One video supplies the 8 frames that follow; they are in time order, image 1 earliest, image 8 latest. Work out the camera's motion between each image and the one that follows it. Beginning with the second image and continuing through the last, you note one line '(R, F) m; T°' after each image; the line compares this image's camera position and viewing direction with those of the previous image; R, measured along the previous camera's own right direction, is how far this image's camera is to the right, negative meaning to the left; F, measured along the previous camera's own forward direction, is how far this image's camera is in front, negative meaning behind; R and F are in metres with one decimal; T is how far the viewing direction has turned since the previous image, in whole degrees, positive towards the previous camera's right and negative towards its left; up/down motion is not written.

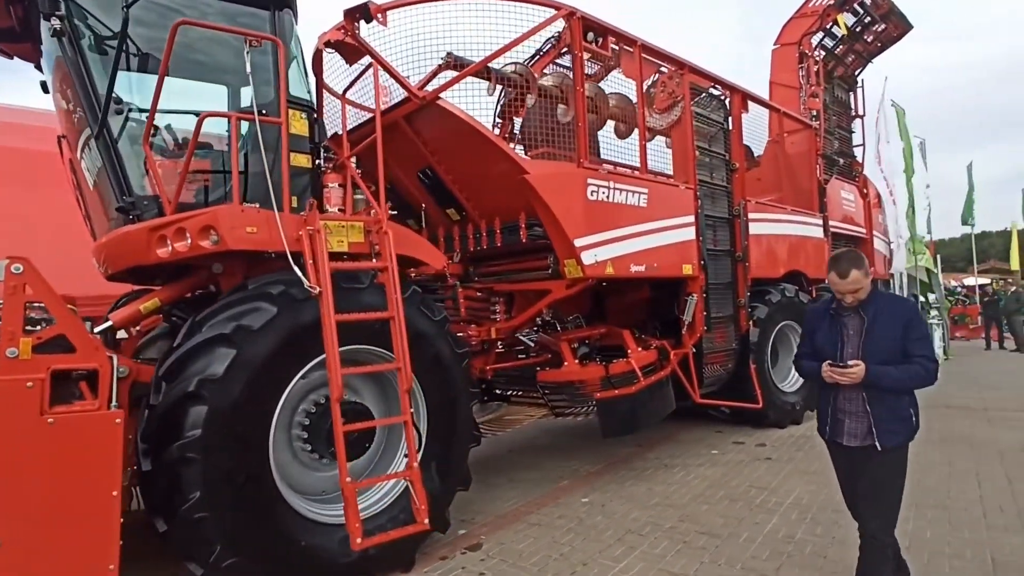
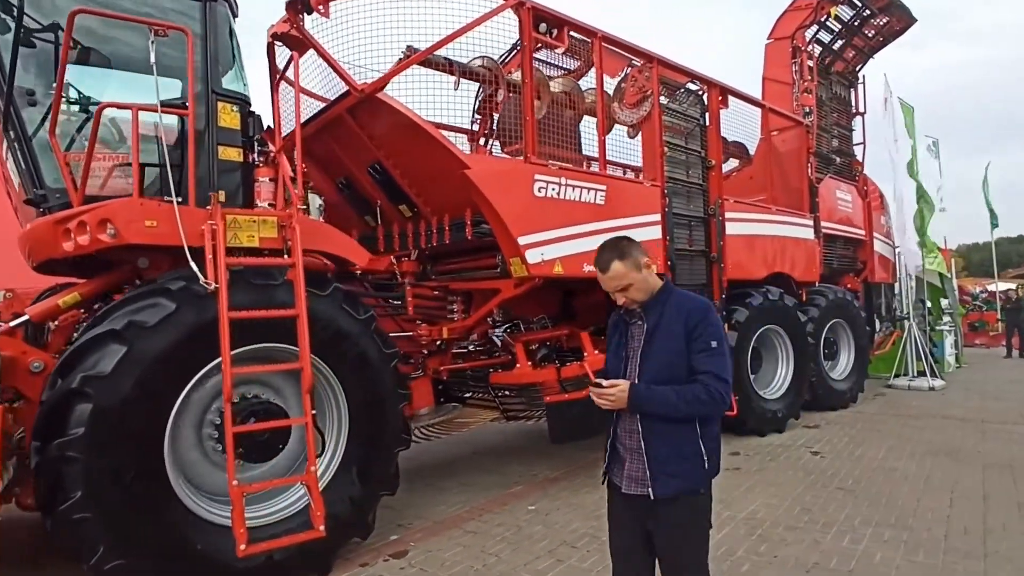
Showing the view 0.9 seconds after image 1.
(+0.6, +0.2) m; -2°
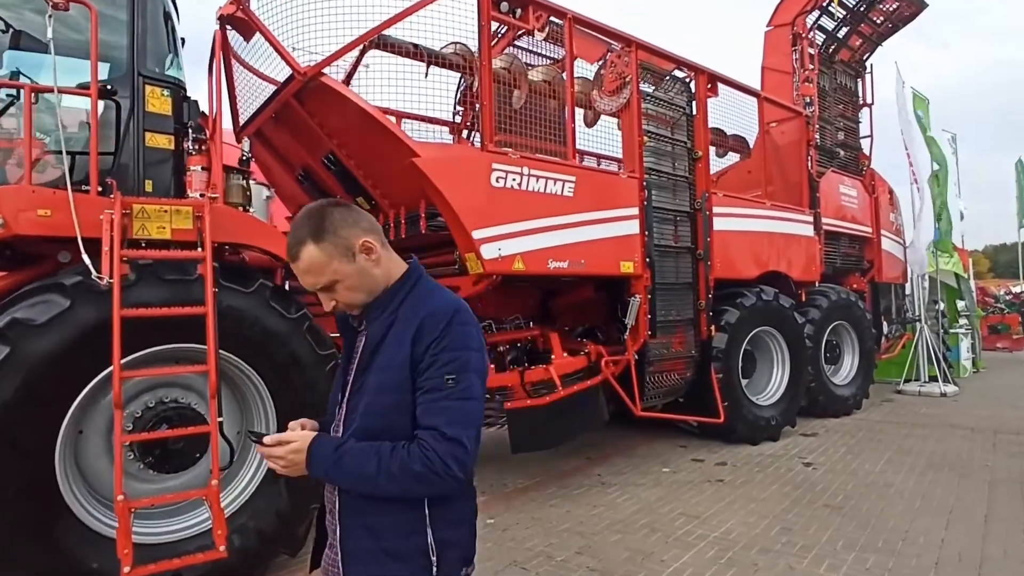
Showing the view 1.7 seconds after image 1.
(+0.4, +0.3) m; -2°
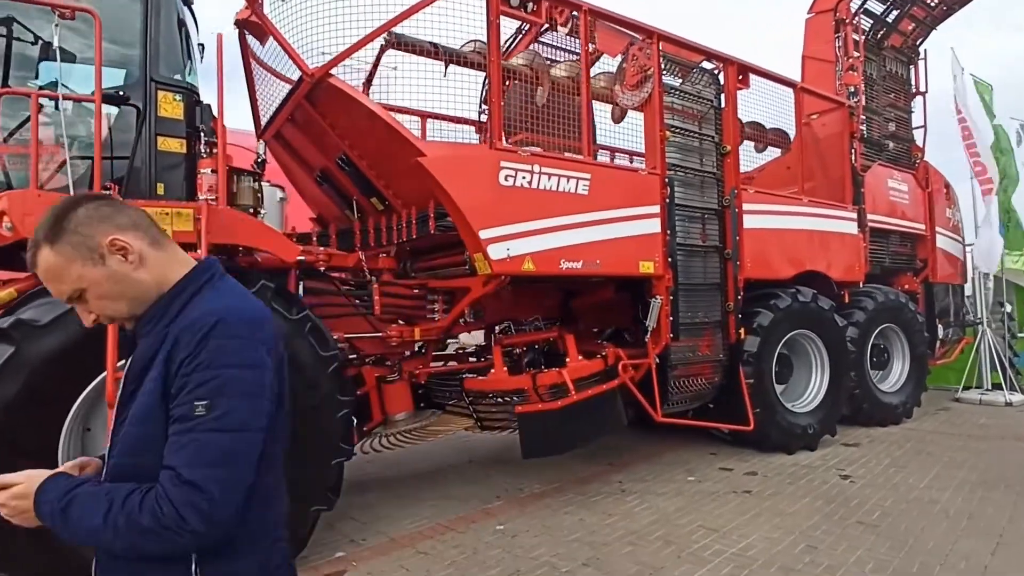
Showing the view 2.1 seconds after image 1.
(+0.3, +0.1) m; -5°
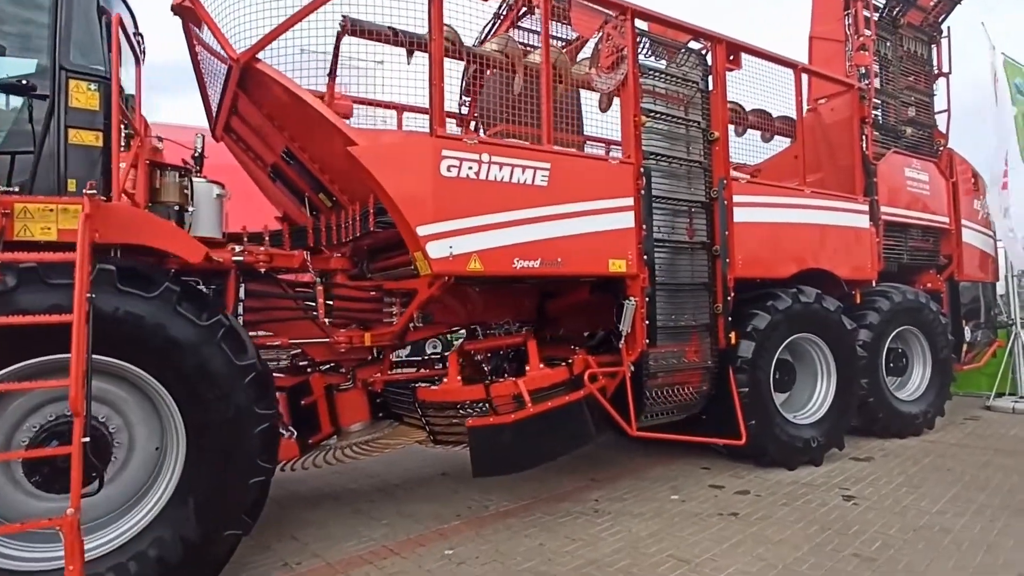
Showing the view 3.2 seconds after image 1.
(+0.5, +0.4) m; -3°
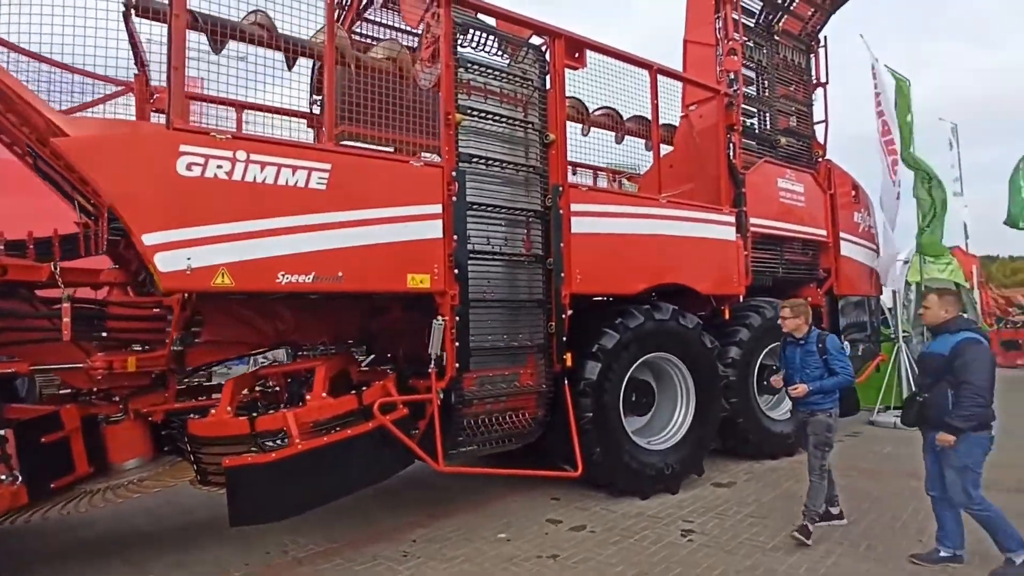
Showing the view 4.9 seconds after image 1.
(+1.1, +0.4) m; +4°
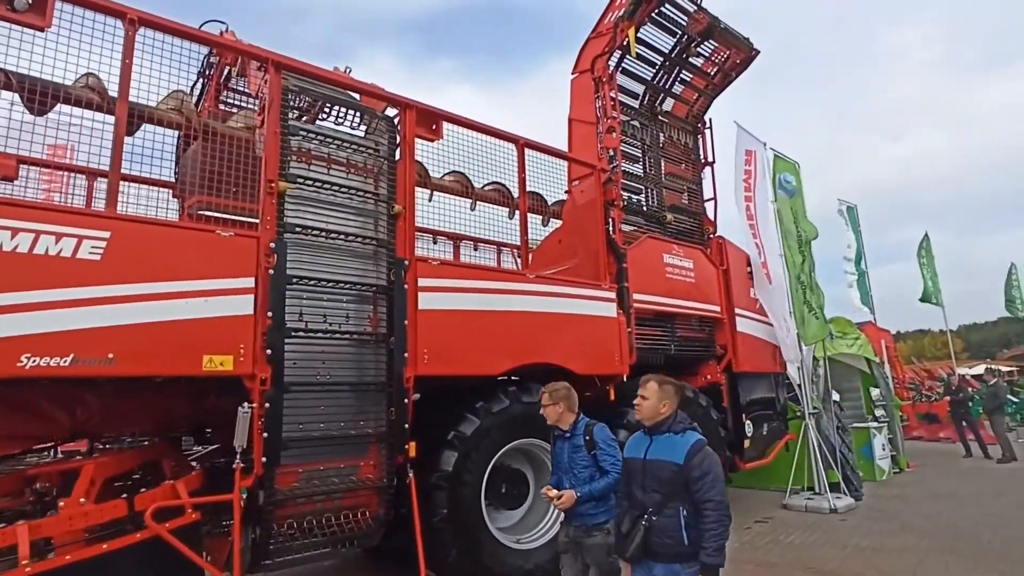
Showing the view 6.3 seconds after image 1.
(+0.8, +0.3) m; +4°
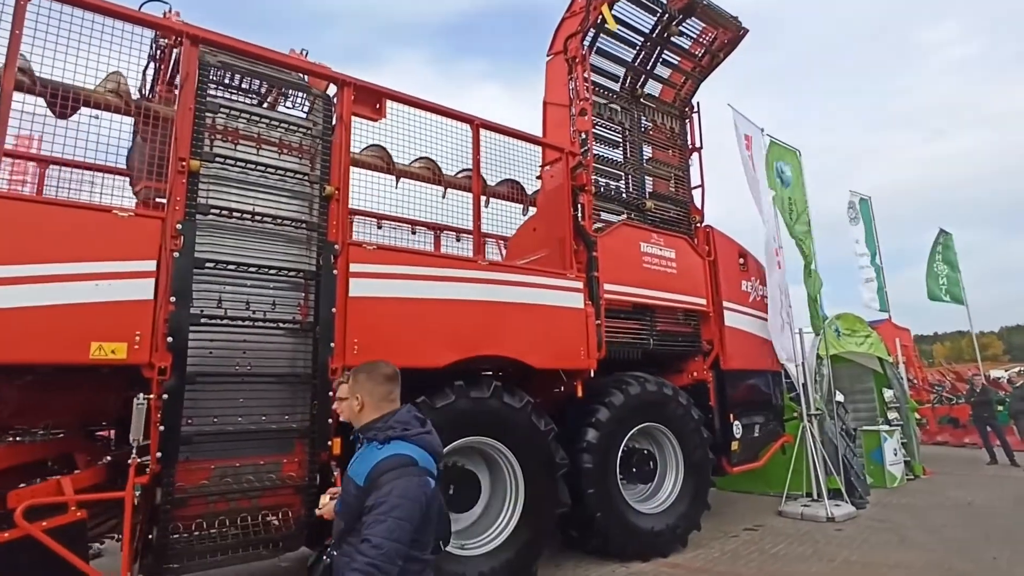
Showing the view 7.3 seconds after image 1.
(+0.6, +0.3) m; -3°
